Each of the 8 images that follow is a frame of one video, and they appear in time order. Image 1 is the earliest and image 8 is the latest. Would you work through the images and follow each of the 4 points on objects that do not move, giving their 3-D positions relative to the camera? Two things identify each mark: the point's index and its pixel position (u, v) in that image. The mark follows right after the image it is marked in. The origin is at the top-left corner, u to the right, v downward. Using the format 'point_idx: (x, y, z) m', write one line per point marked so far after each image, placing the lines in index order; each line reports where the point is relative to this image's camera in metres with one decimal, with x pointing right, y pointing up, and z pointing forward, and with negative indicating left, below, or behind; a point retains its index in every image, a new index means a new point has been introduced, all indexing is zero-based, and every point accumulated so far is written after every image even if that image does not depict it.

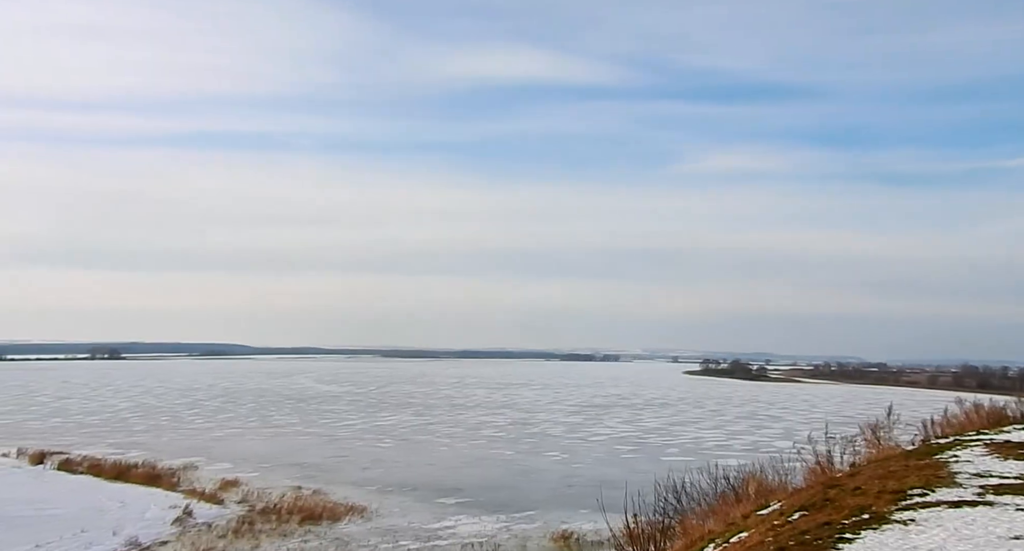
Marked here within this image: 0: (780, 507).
0: (+2.7, -2.3, +8.6) m
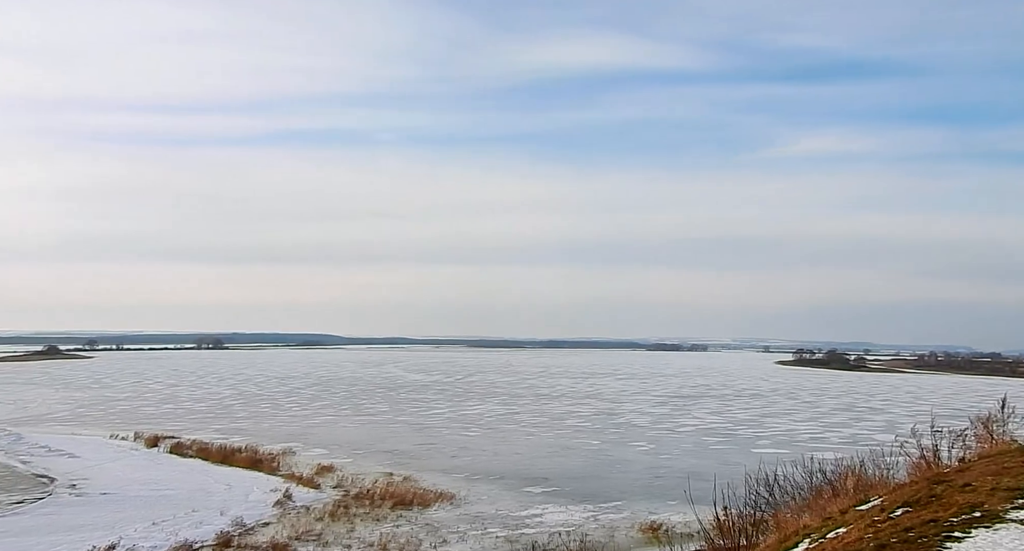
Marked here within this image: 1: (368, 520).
0: (+3.6, -2.2, +8.4) m
1: (-3.3, -5.5, +19.4) m
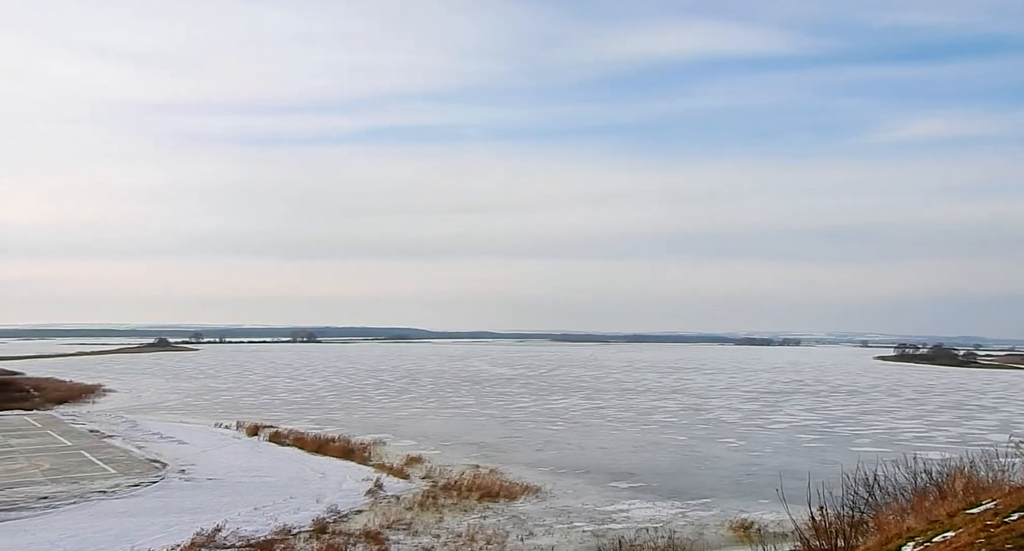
0: (+4.5, -2.2, +8.1) m
1: (-1.3, -5.4, +19.7) m
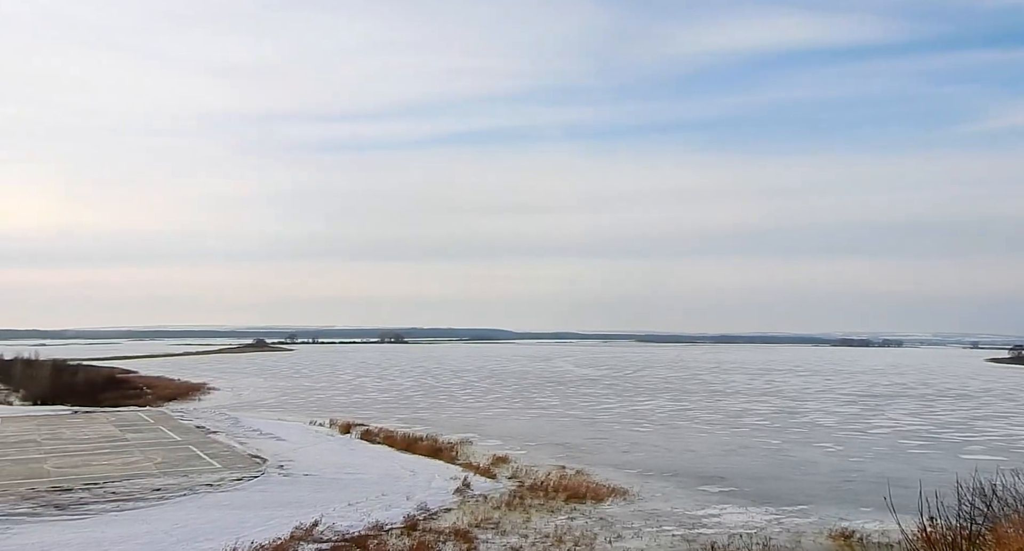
0: (+5.4, -2.1, +7.6) m
1: (+0.7, -5.4, +19.7) m
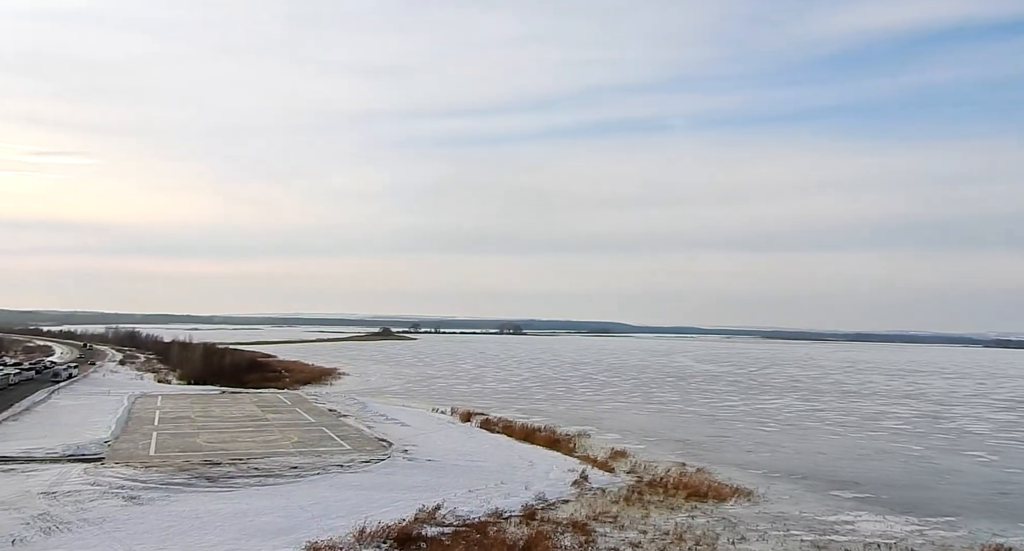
0: (+6.5, -2.1, +6.7) m
1: (+3.4, -5.2, +19.3) m
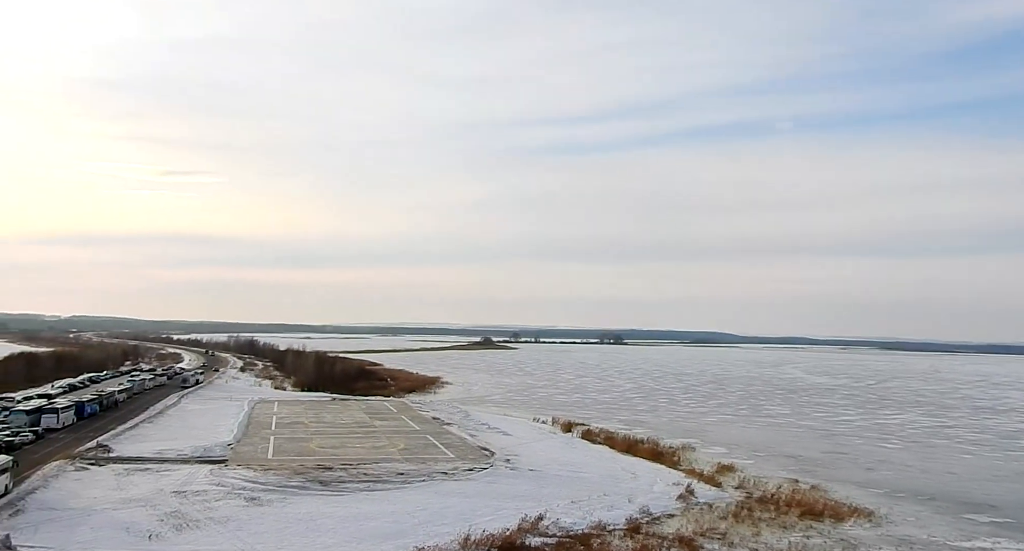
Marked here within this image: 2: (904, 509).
0: (+7.2, -2.1, +5.5) m
1: (+5.7, -5.3, +18.3) m
2: (+9.1, -5.4, +20.0) m
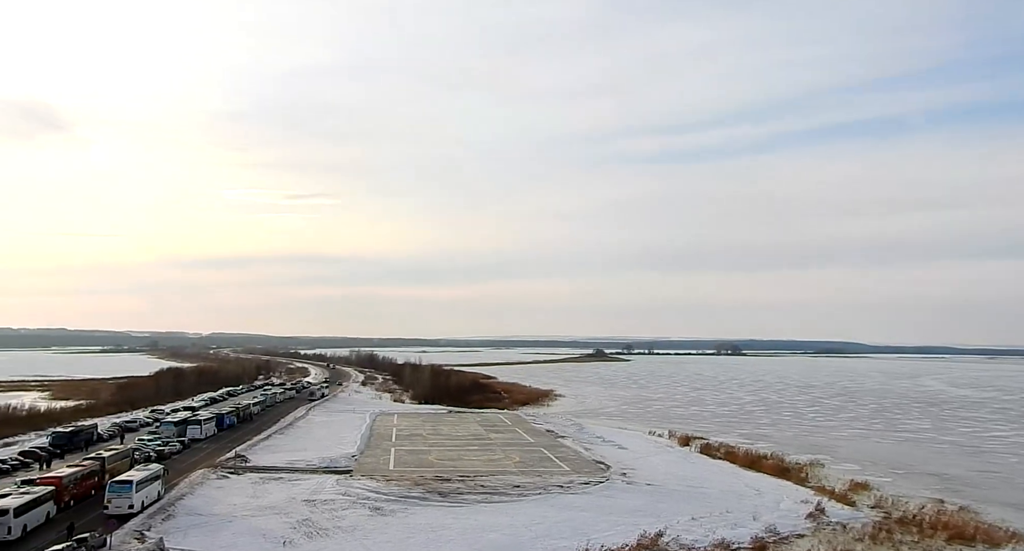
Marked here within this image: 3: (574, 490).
0: (+7.9, -1.9, +3.9) m
1: (+8.1, -5.4, +16.8) m
2: (+11.6, -5.4, +18.0) m
3: (+1.3, -4.7, +18.8) m
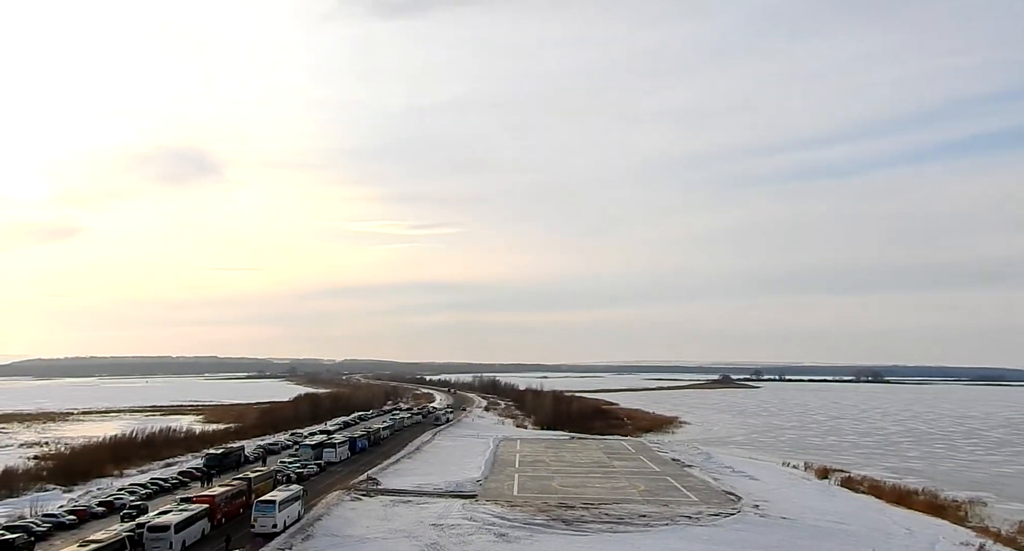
0: (+8.5, -1.9, +2.1) m
1: (+10.4, -5.7, +14.7) m
2: (+14.1, -5.7, +15.4) m
3: (+4.0, -5.2, +17.6) m
